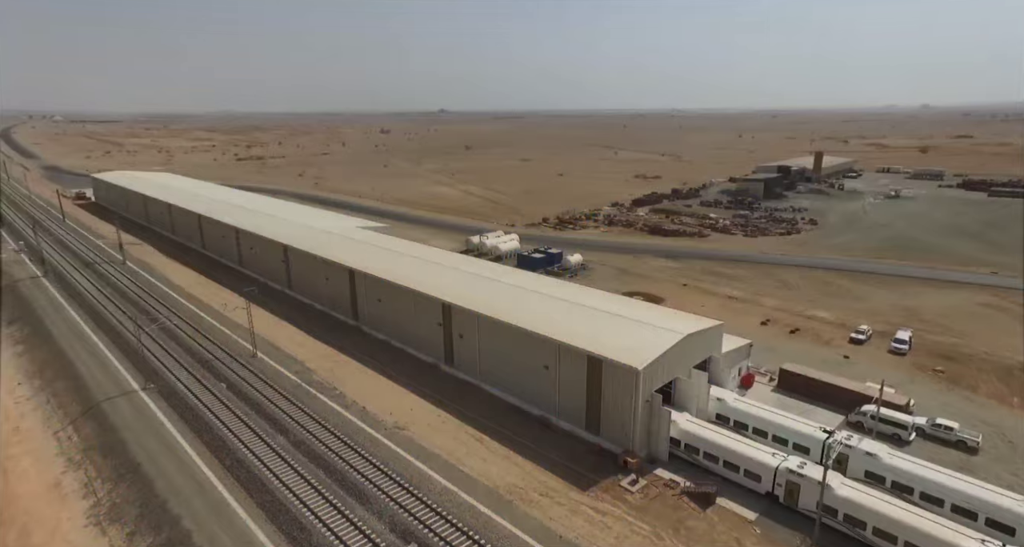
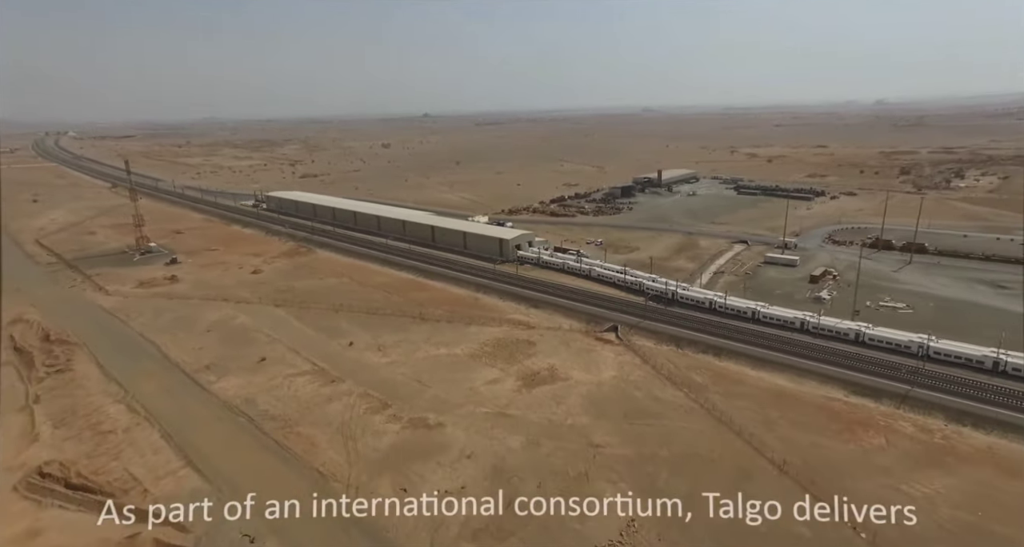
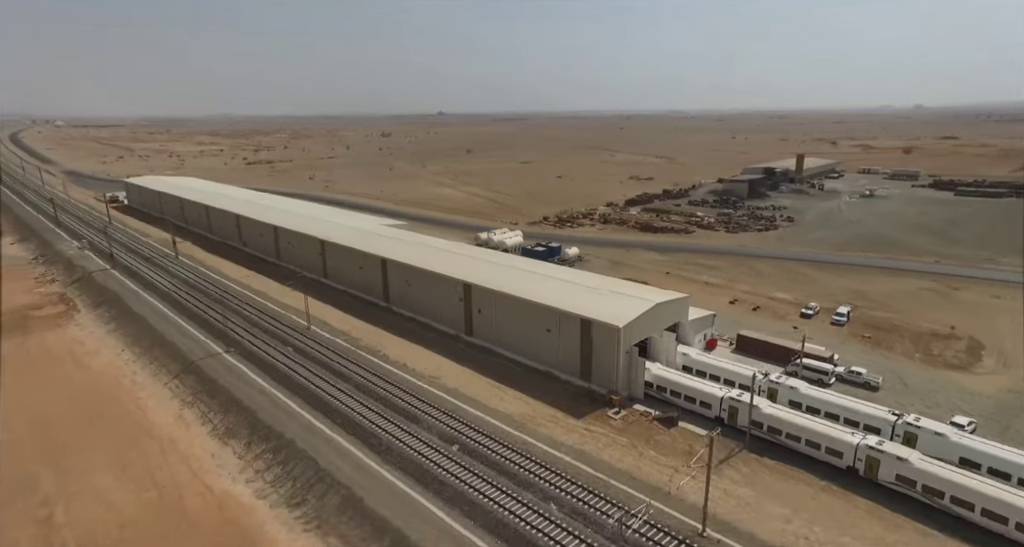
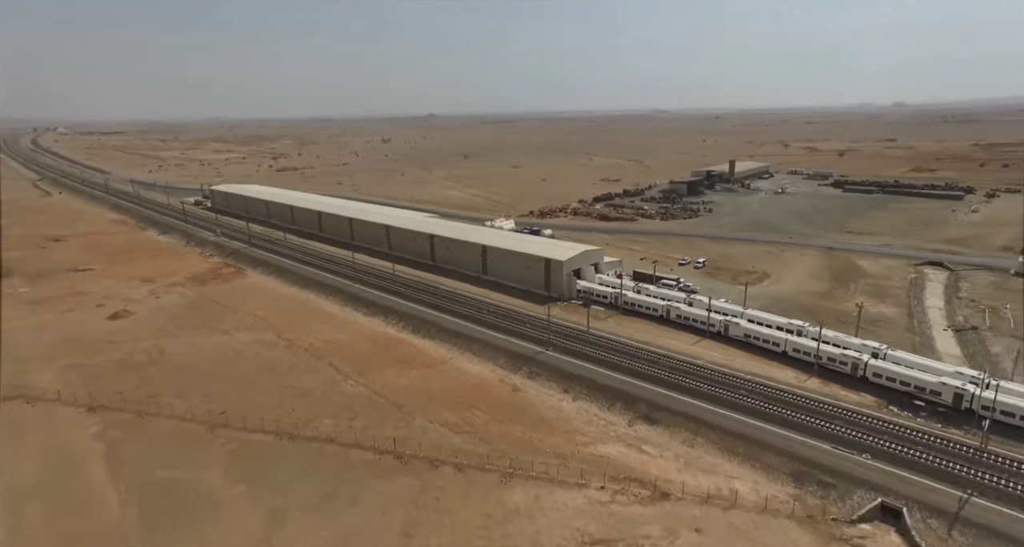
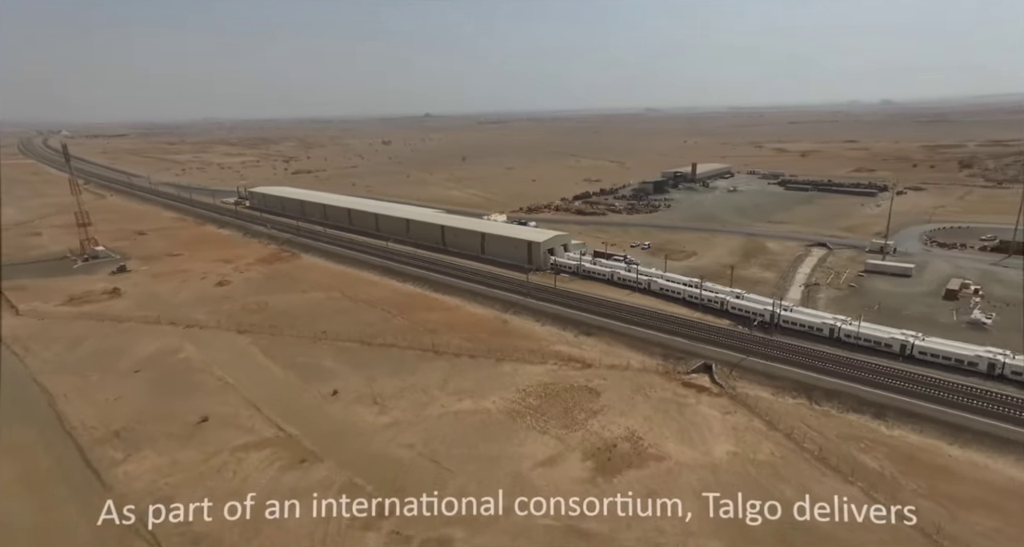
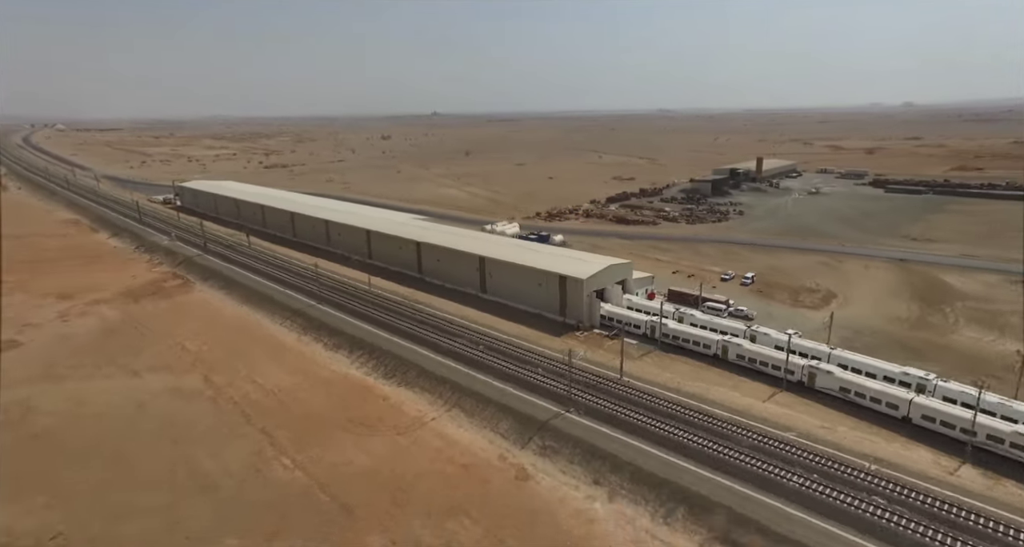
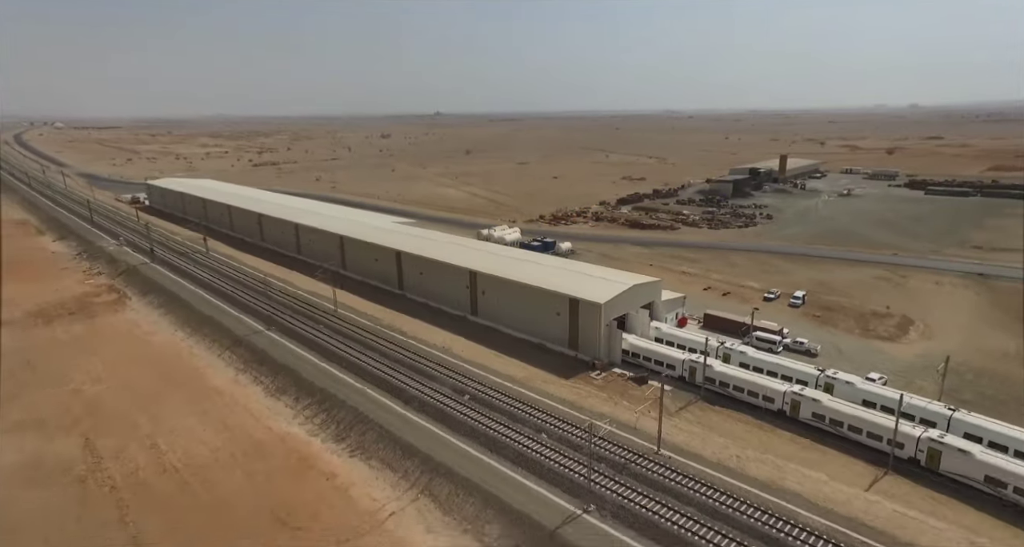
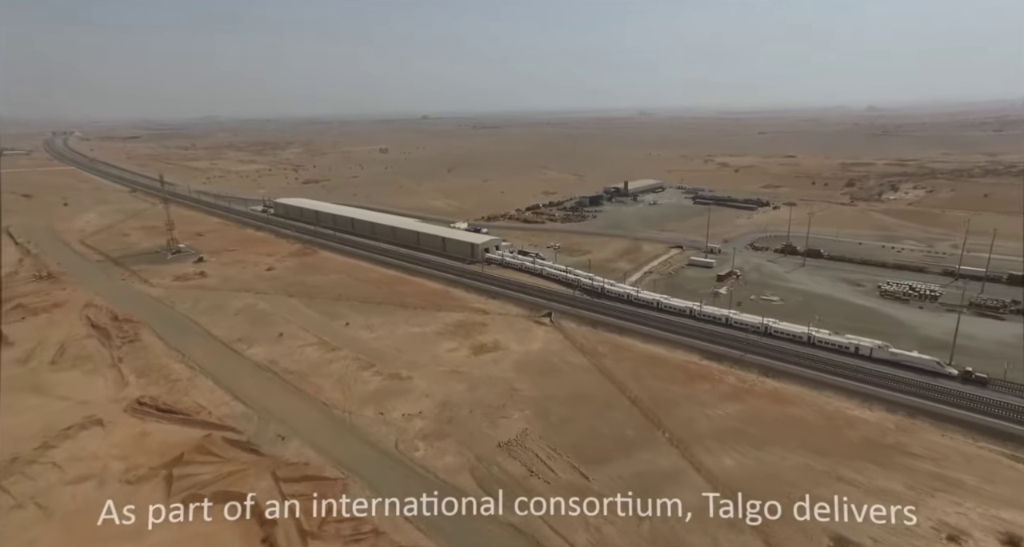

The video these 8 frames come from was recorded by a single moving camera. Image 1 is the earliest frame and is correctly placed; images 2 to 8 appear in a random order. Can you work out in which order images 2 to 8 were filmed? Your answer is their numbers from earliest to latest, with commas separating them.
3, 7, 6, 4, 5, 2, 8
